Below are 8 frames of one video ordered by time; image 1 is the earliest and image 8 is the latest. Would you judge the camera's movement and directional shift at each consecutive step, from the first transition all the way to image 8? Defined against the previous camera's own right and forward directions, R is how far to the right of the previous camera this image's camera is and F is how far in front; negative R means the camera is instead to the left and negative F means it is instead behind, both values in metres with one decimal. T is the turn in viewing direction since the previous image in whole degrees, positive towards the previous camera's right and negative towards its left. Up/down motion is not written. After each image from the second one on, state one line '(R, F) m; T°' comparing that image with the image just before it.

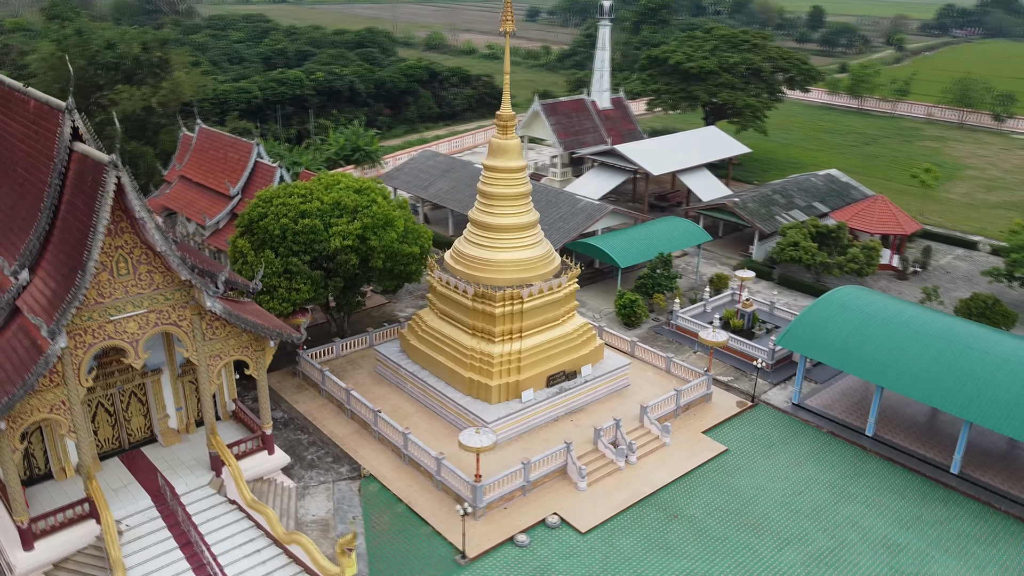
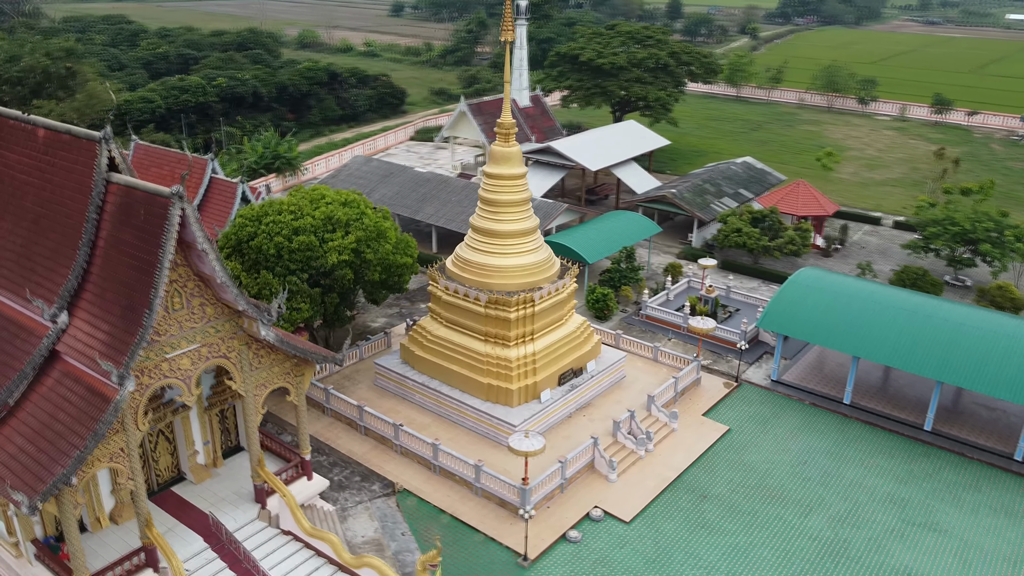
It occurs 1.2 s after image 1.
(-3.3, -0.1) m; +9°
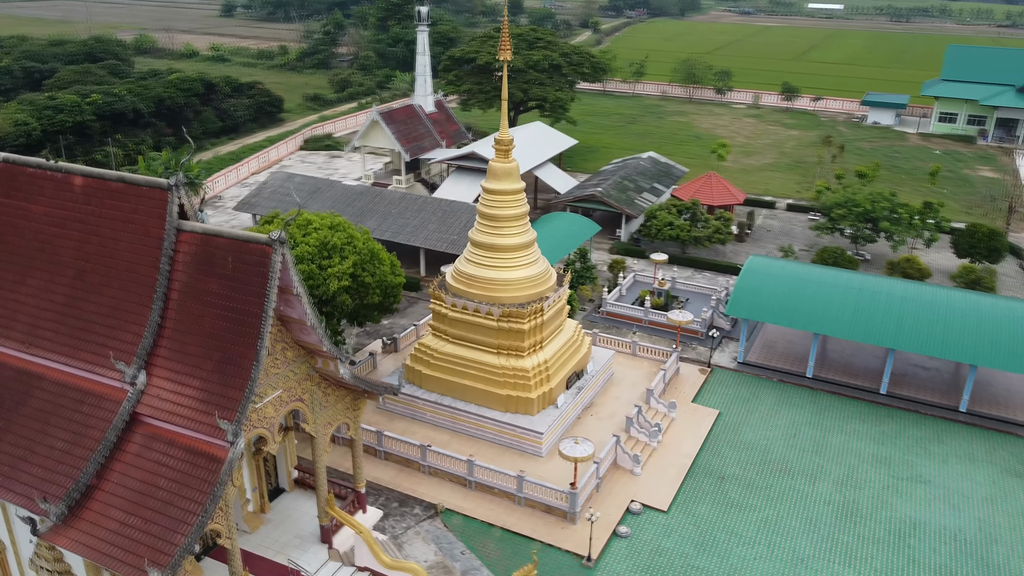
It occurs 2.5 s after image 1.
(-3.9, -0.1) m; +11°
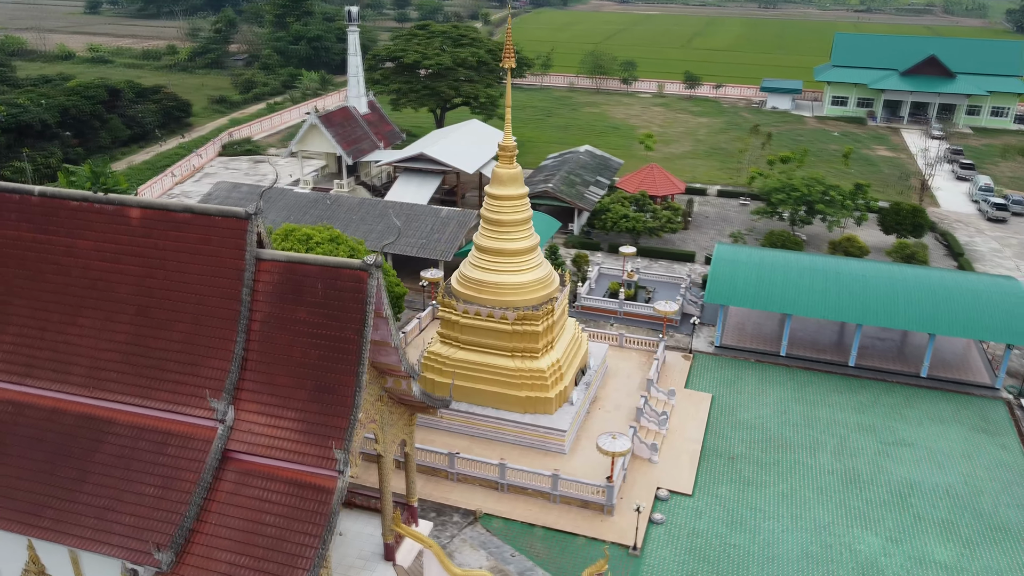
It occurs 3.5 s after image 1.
(-3.0, -0.1) m; +8°
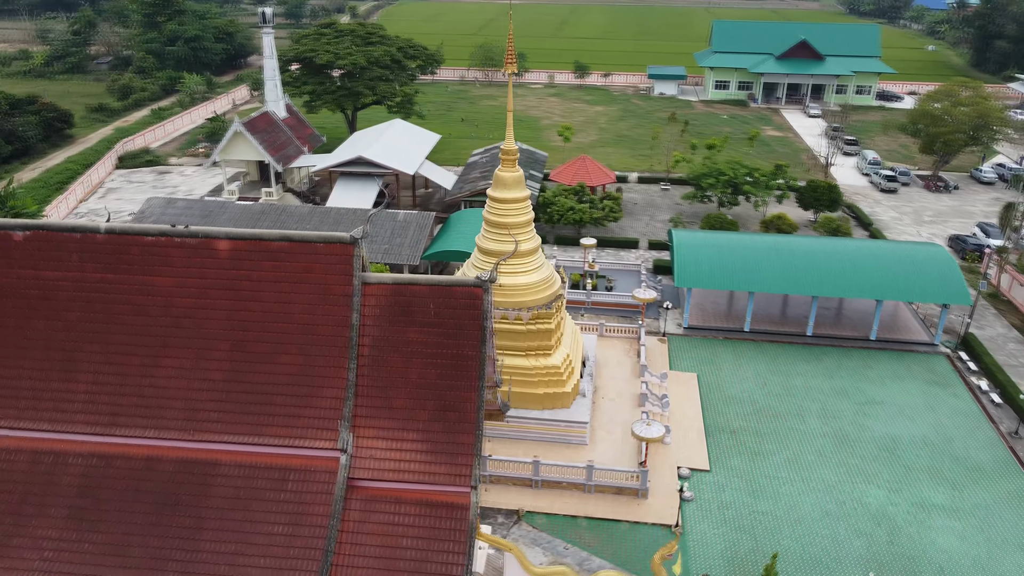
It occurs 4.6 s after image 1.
(-3.5, -0.1) m; +10°
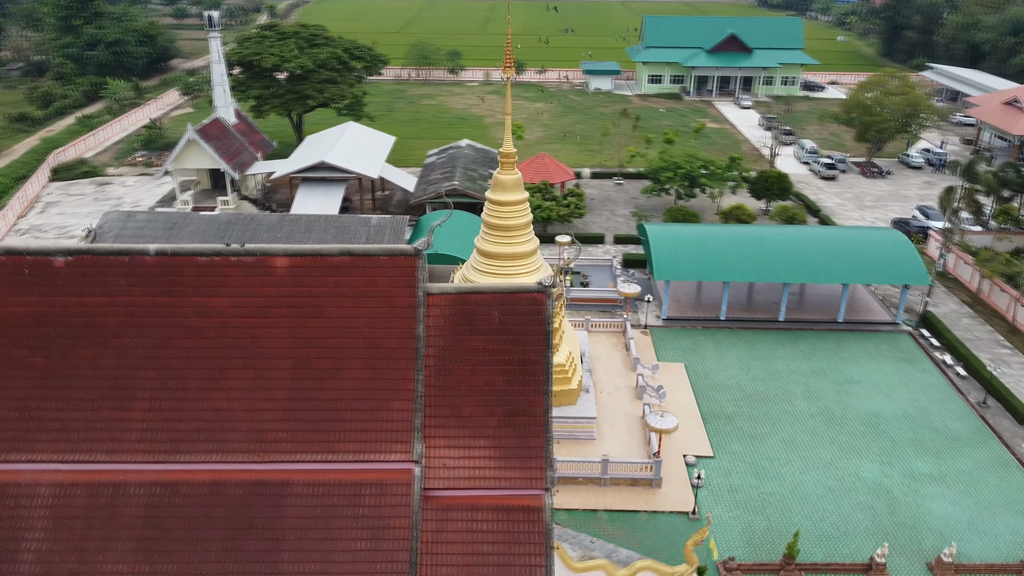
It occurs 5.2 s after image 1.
(-2.0, -0.1) m; +6°
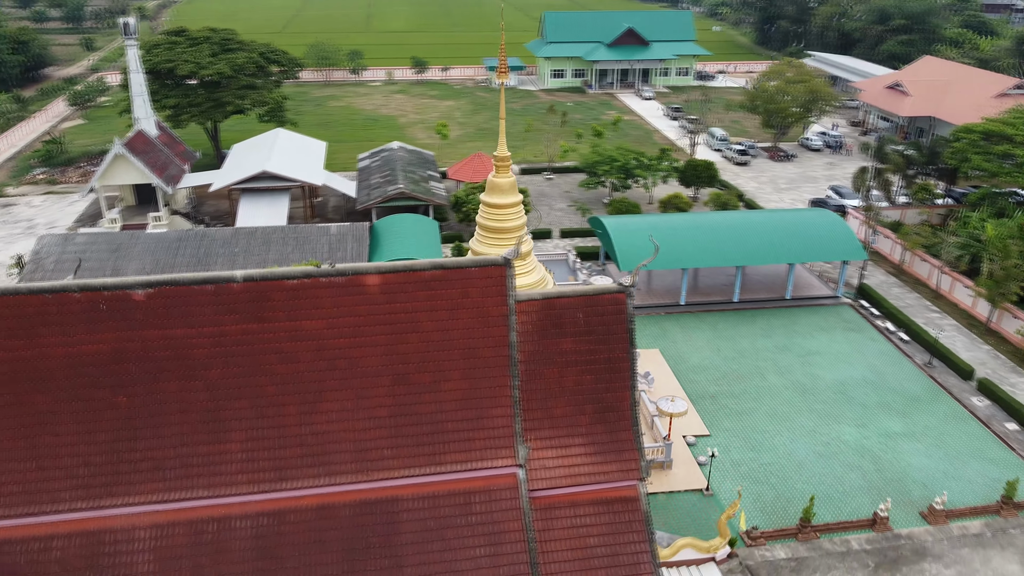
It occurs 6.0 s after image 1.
(-3.0, -0.2) m; +8°
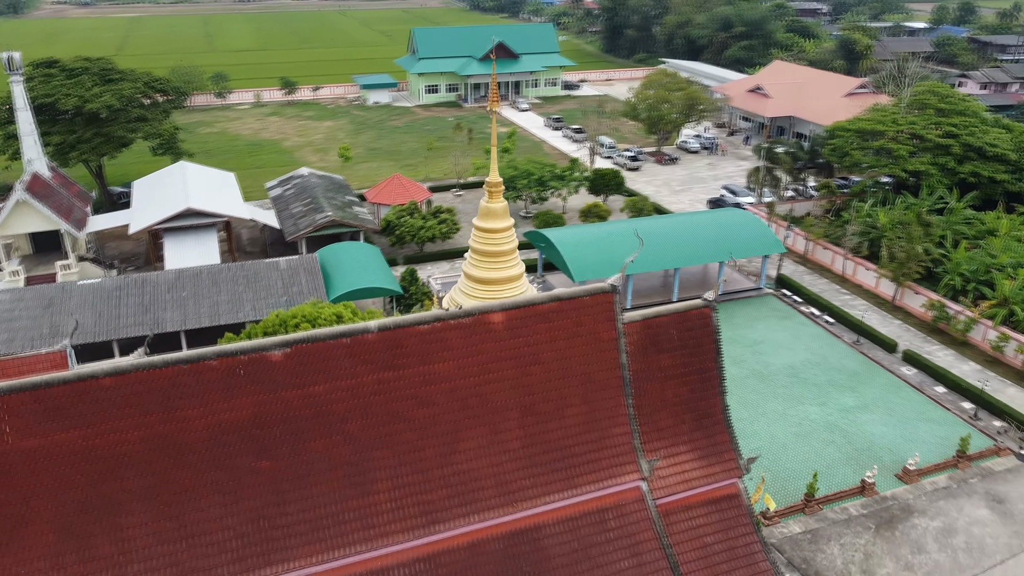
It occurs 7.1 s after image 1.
(-4.0, -0.2) m; +11°
